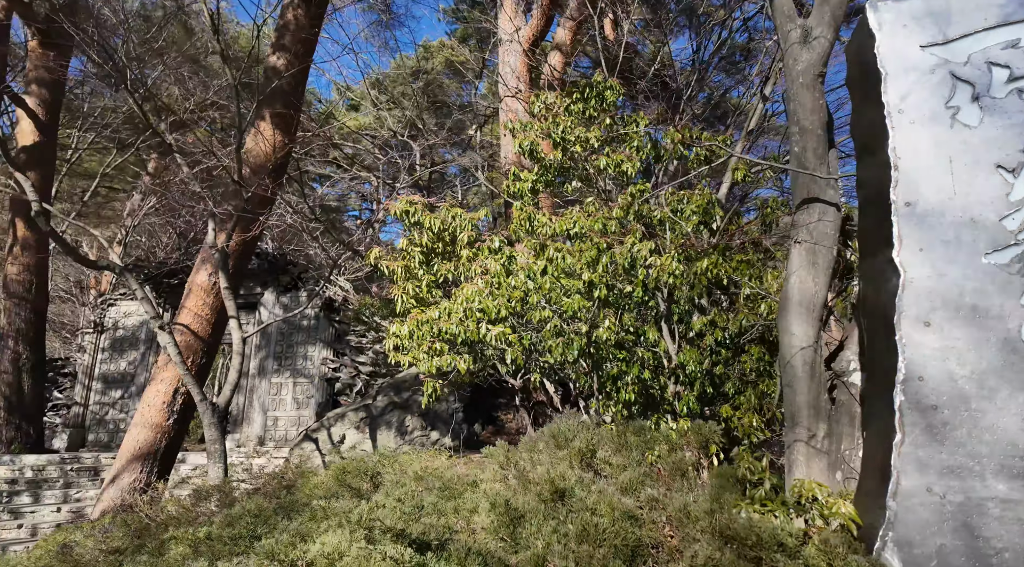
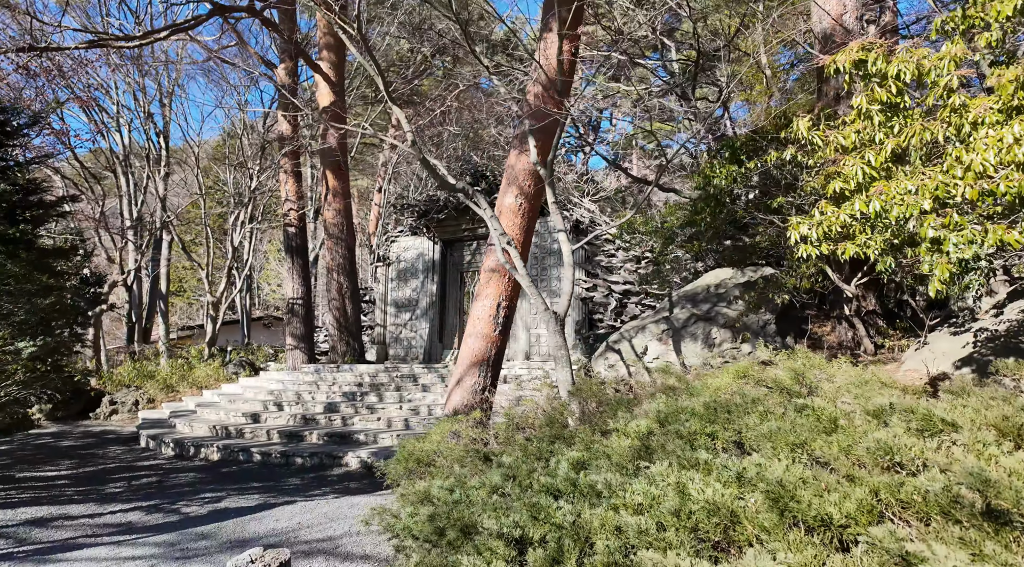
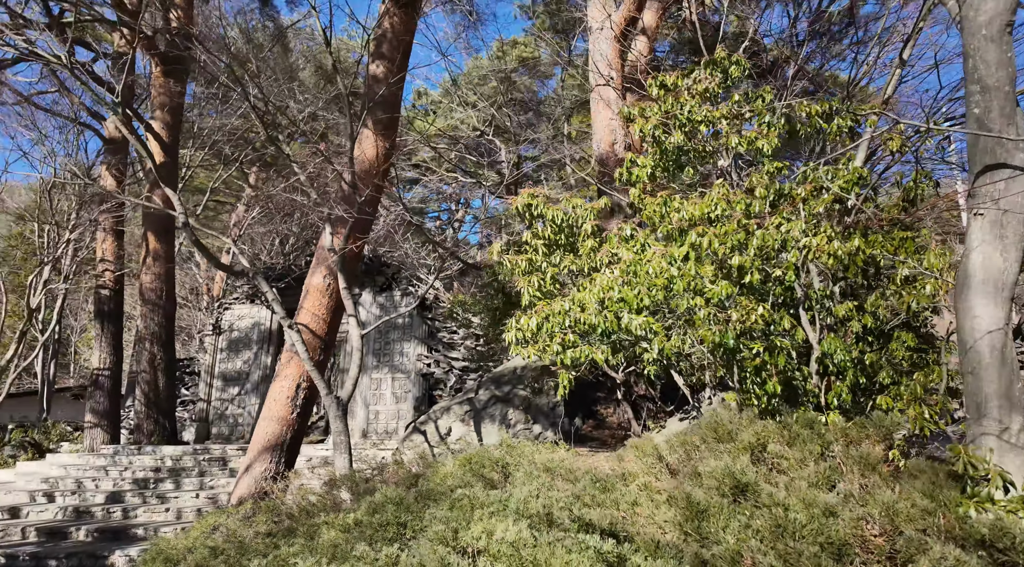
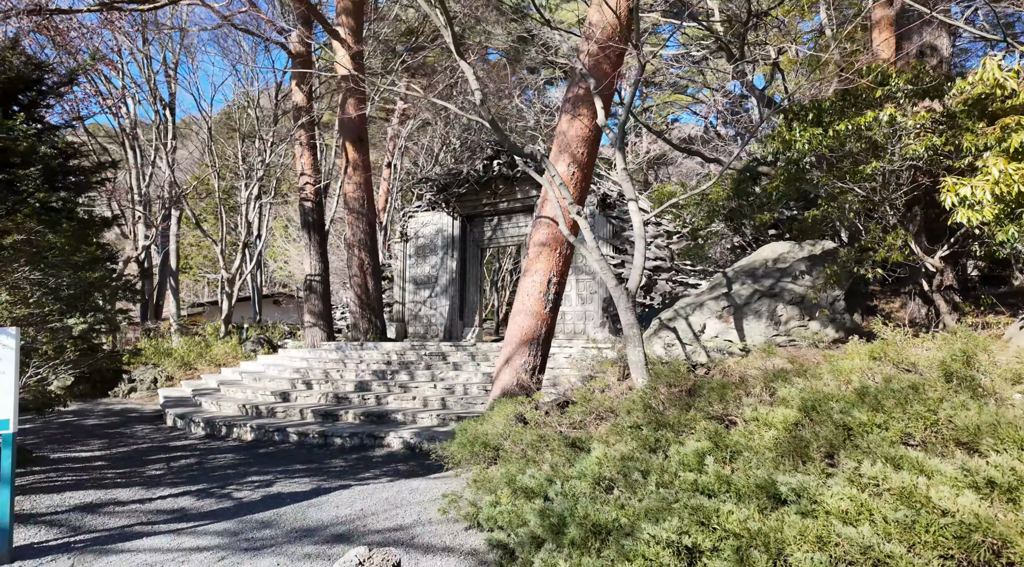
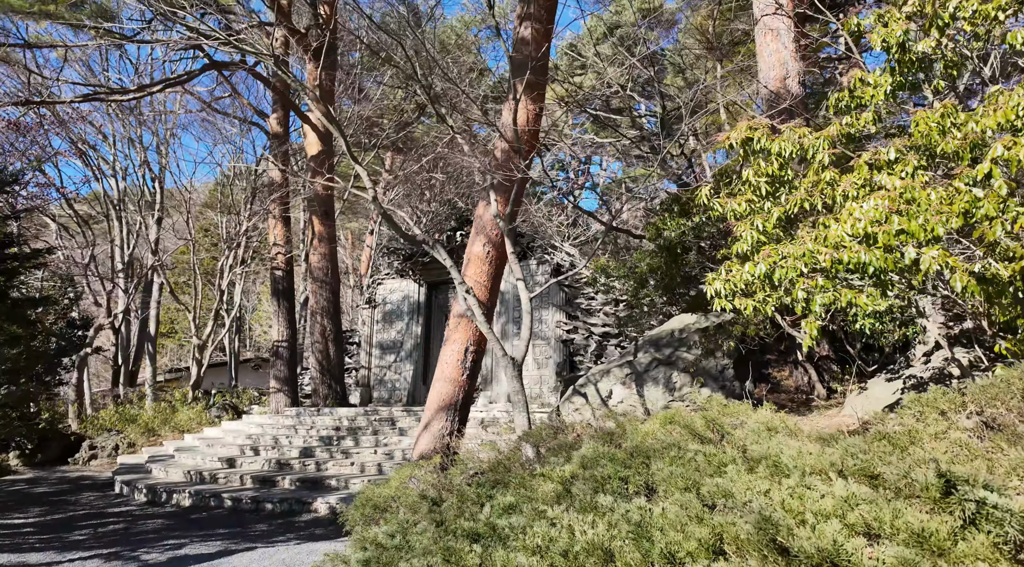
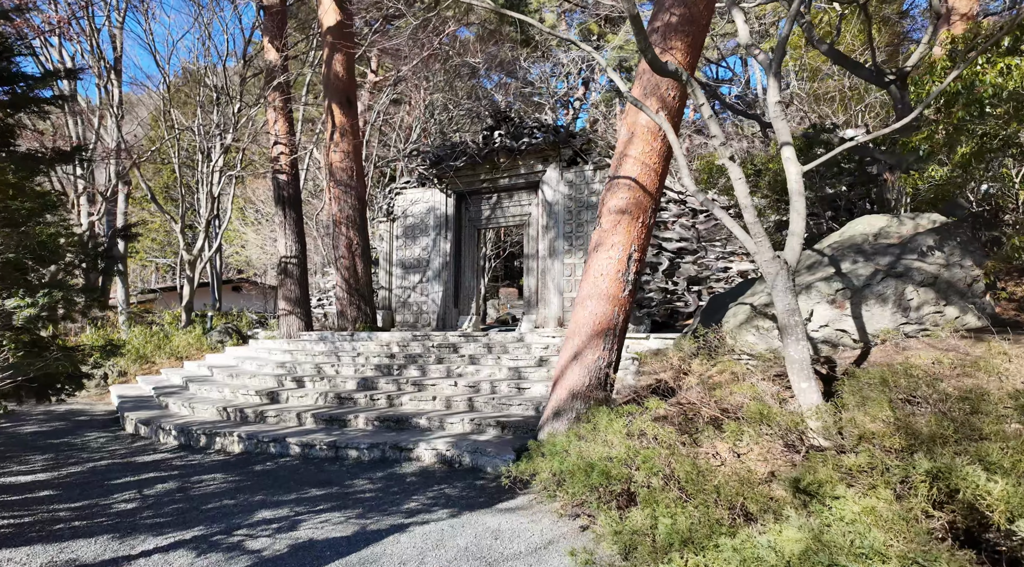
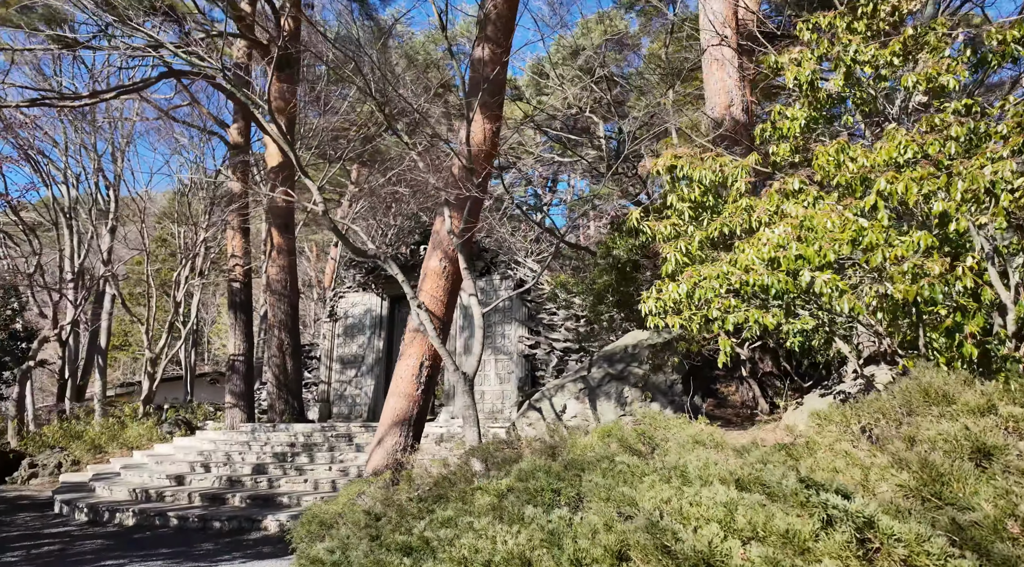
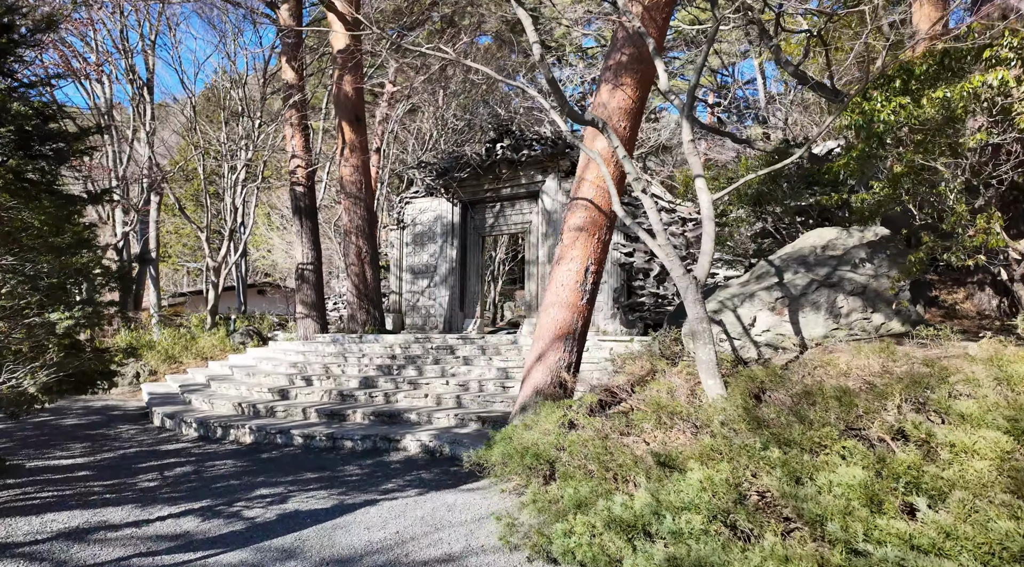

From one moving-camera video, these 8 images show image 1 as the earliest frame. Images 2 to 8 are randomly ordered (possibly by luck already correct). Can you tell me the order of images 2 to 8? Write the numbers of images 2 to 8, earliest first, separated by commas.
3, 7, 5, 2, 4, 8, 6
